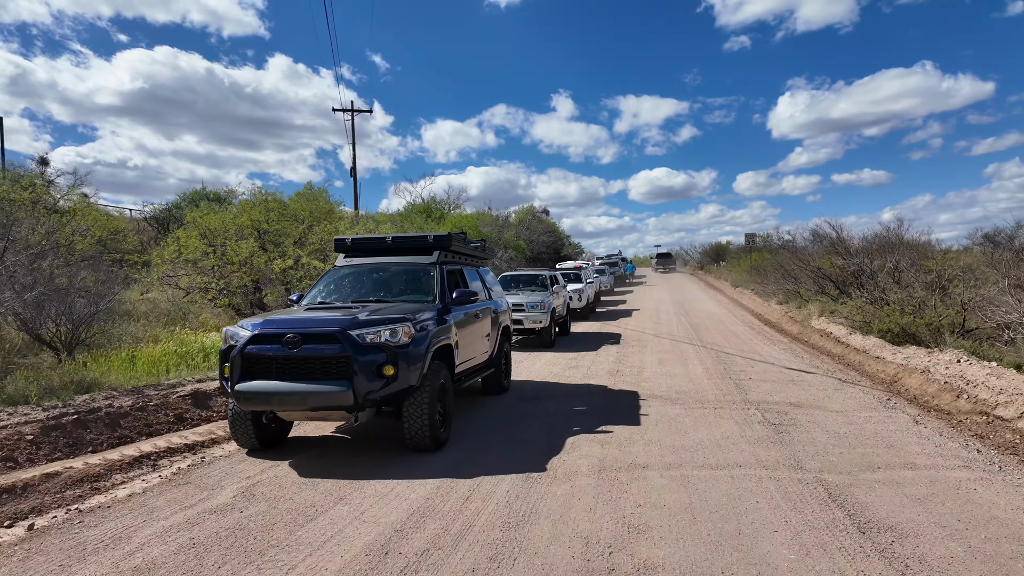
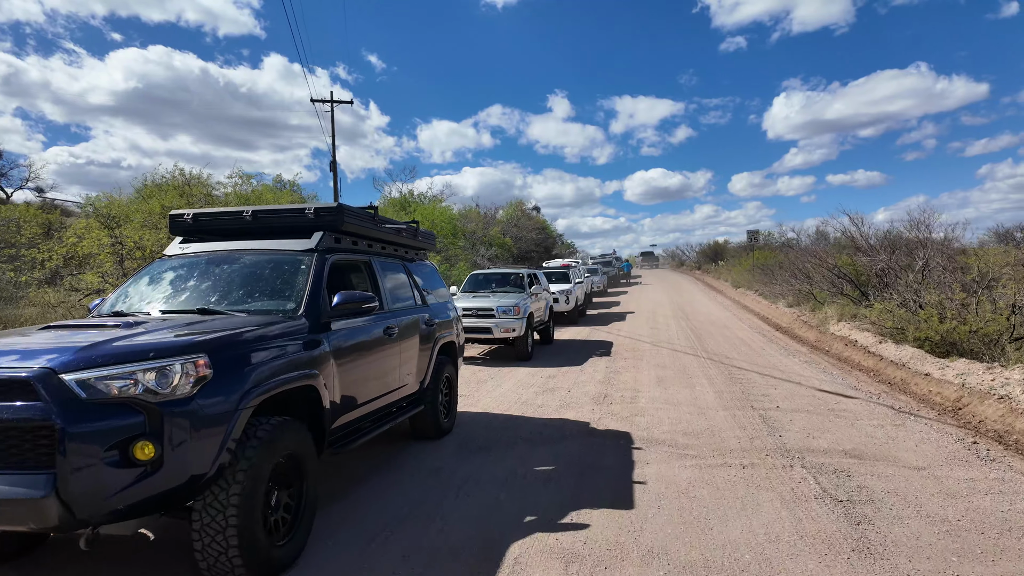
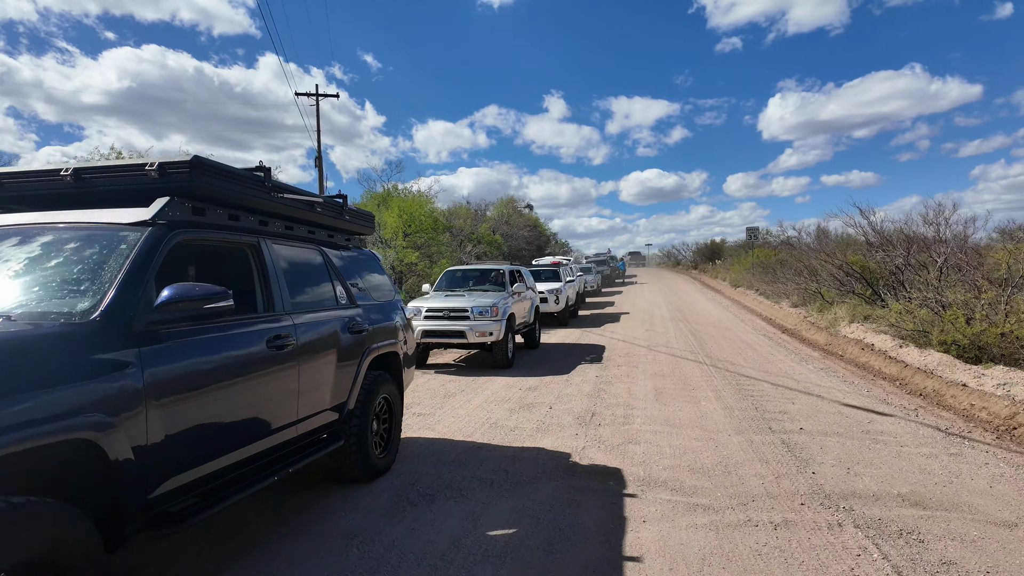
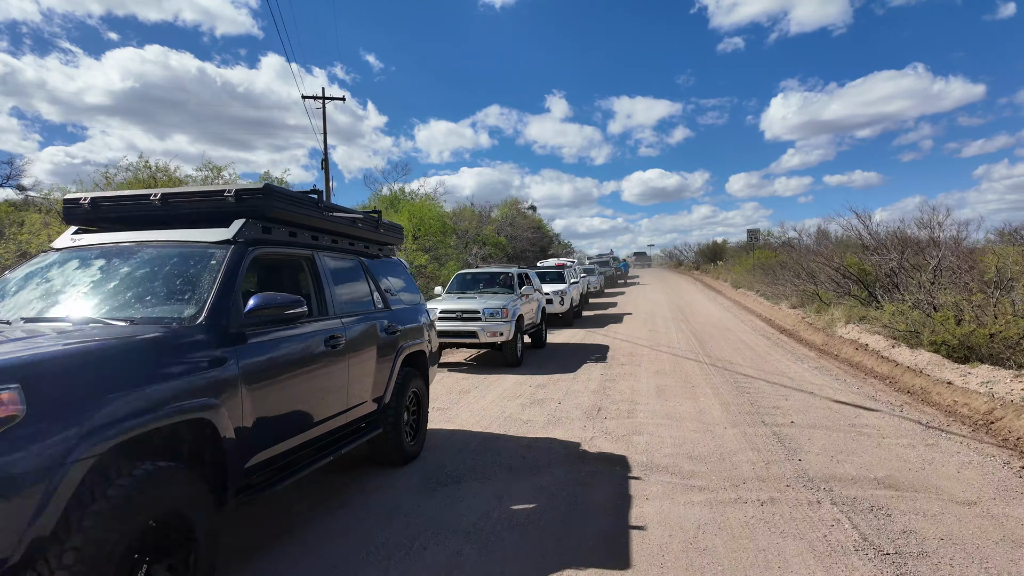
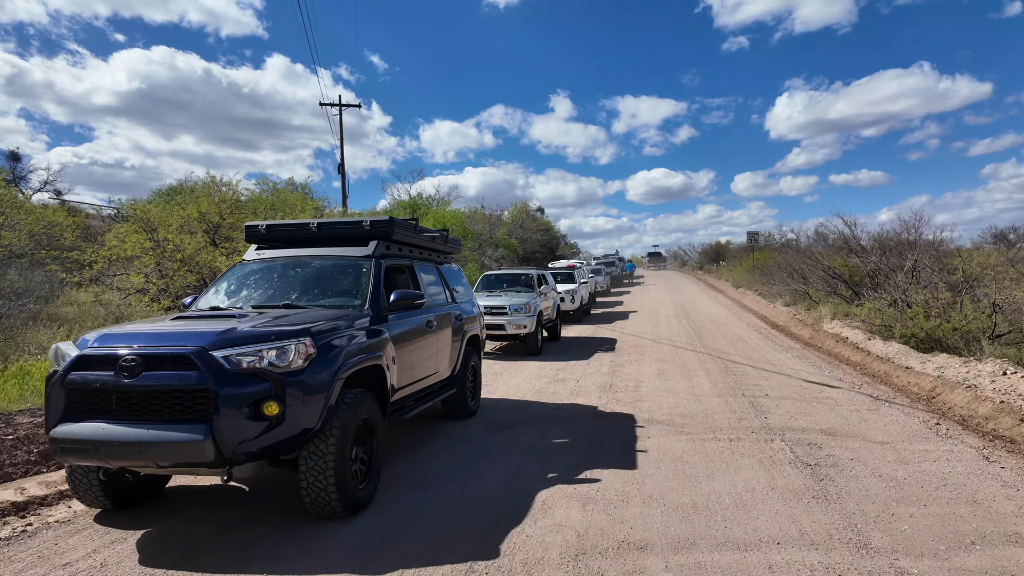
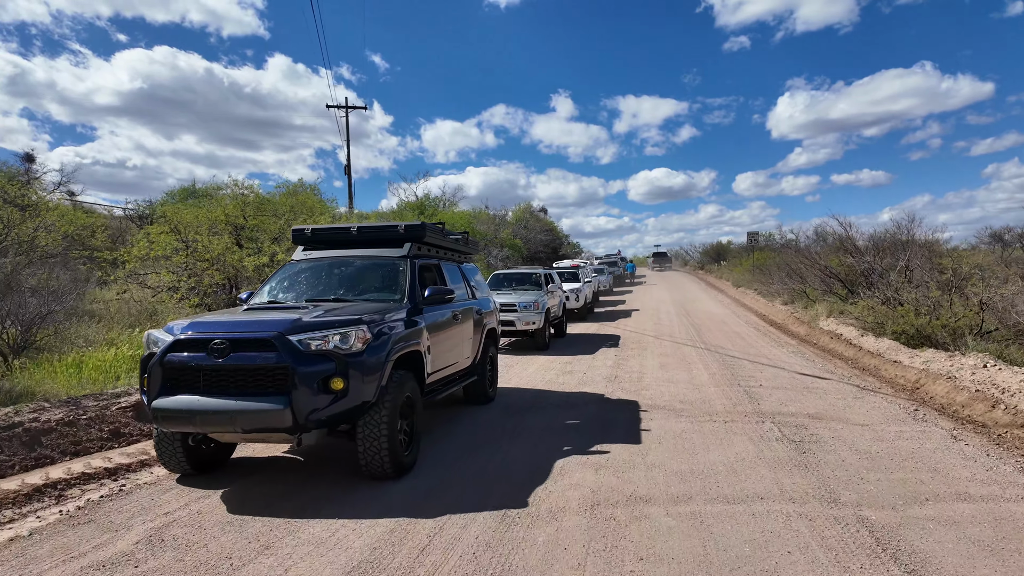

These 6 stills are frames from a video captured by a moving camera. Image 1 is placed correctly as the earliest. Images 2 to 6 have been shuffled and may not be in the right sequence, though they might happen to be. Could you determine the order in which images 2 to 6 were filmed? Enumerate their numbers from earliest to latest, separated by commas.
6, 5, 2, 4, 3
